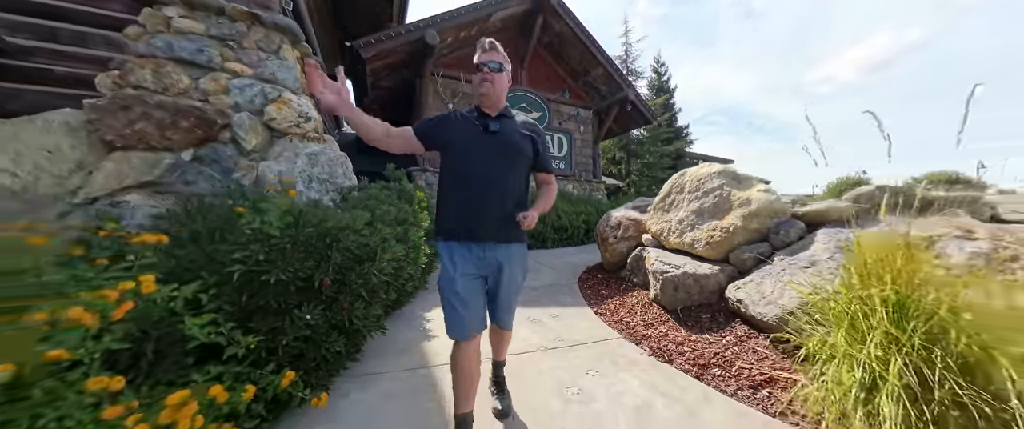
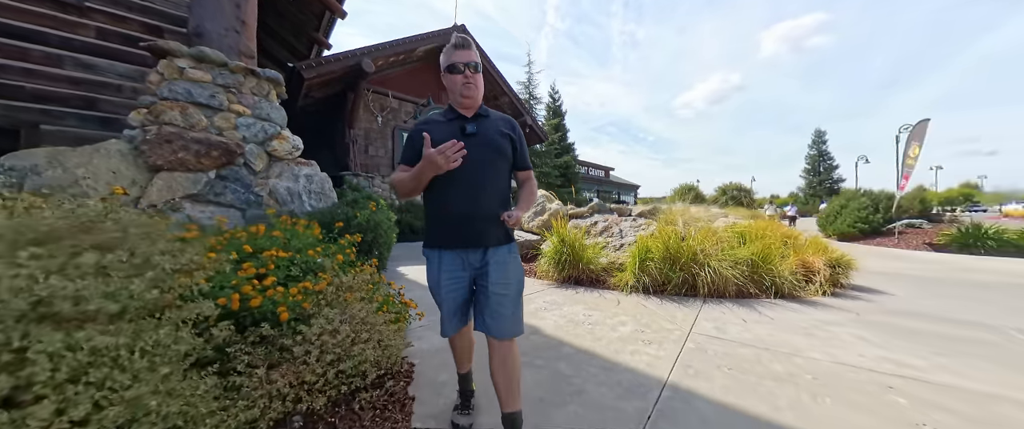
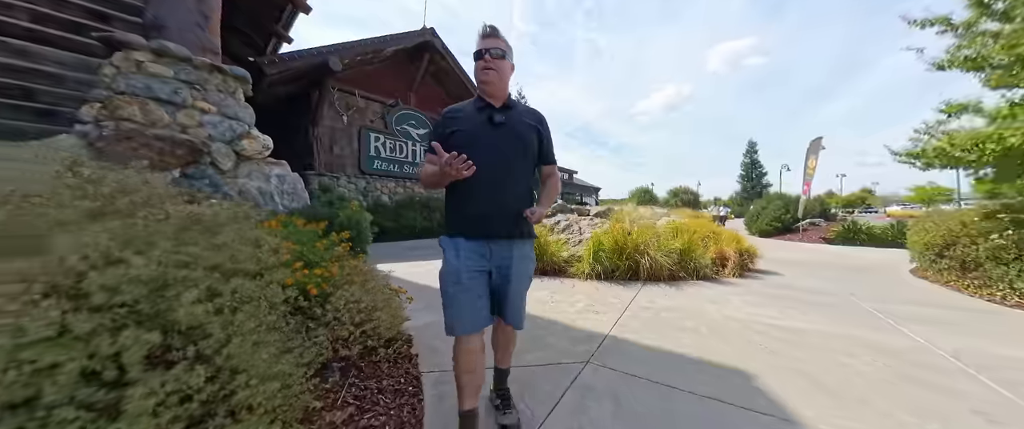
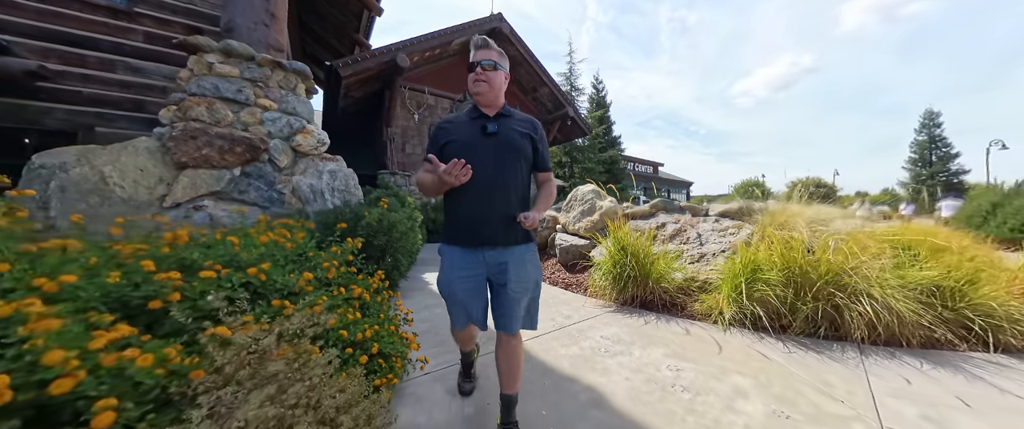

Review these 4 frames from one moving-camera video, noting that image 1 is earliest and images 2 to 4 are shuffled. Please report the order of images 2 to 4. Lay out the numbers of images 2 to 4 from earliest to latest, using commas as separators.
4, 2, 3
